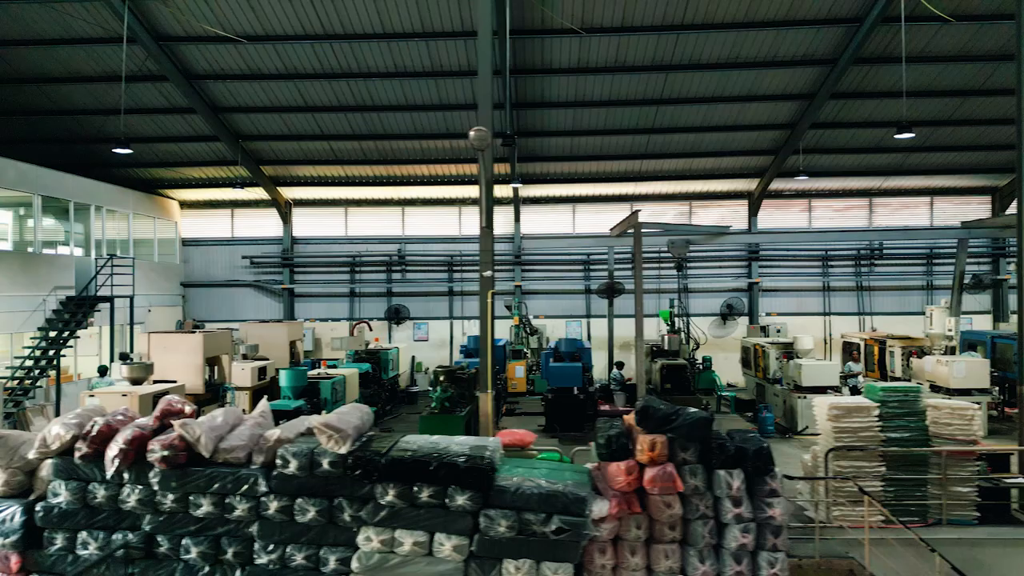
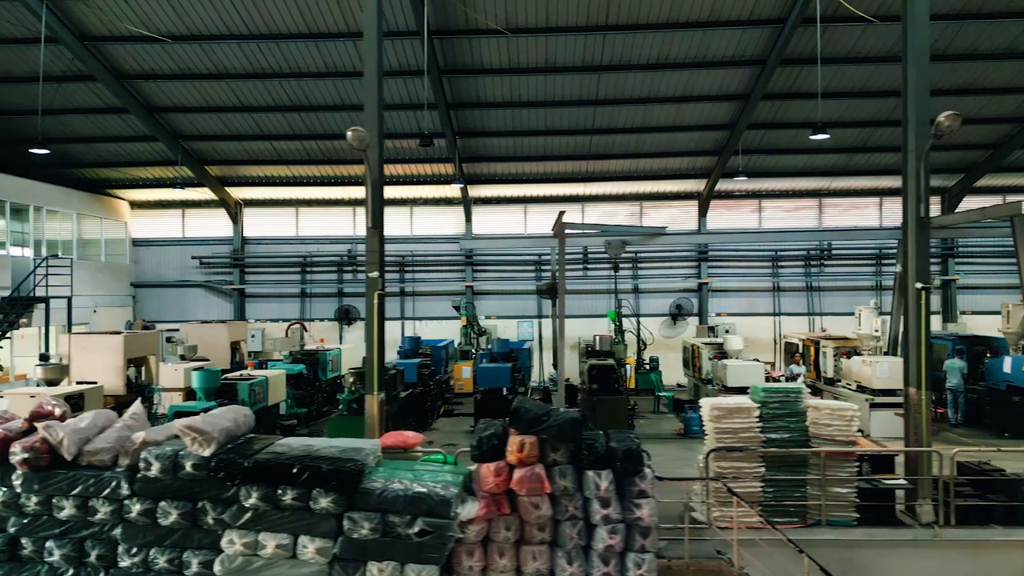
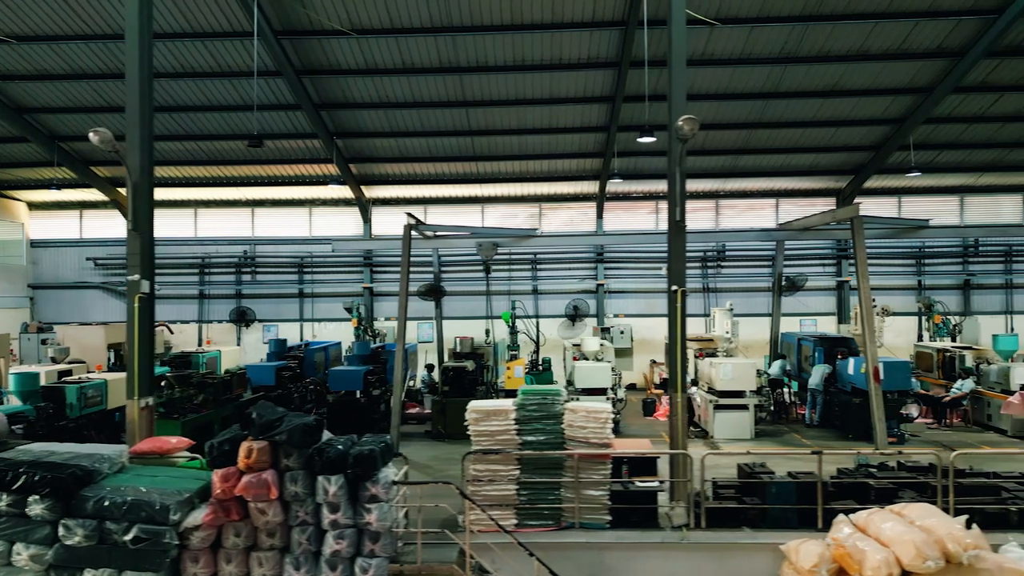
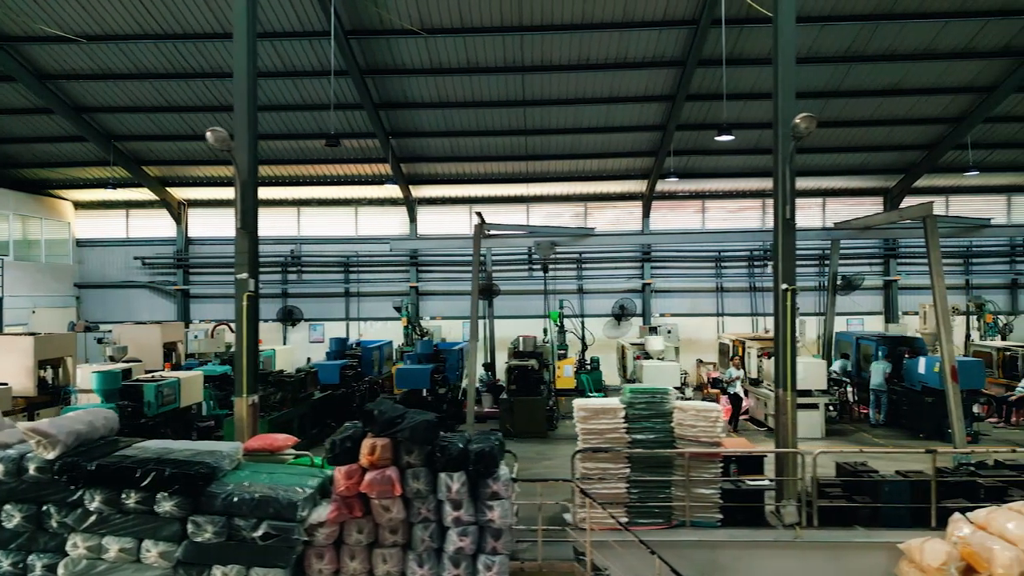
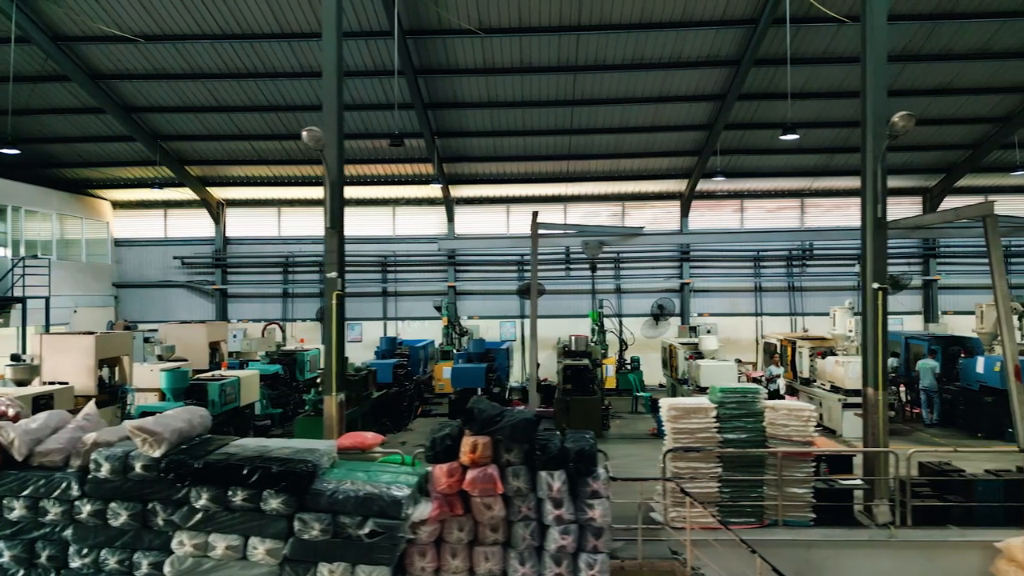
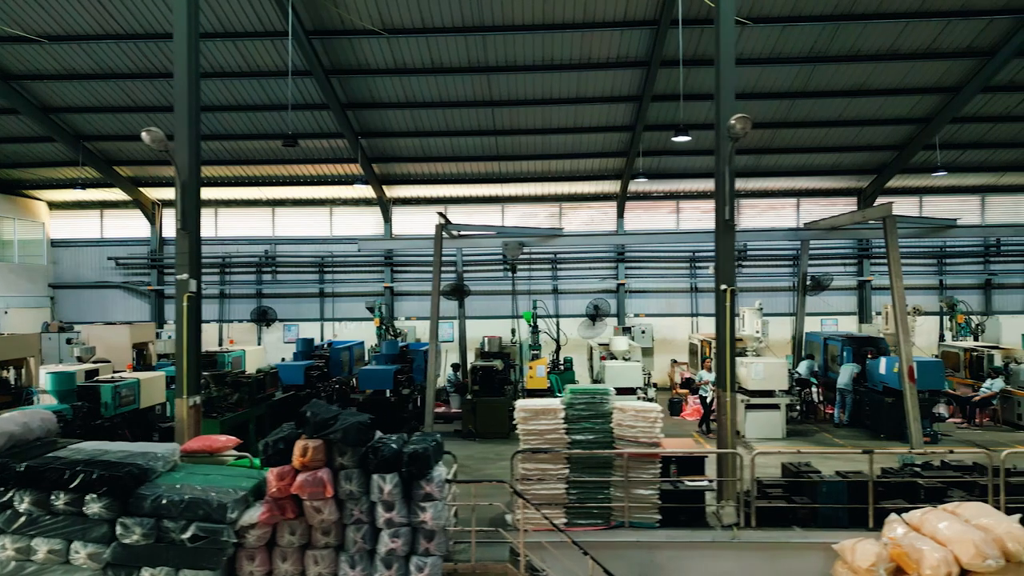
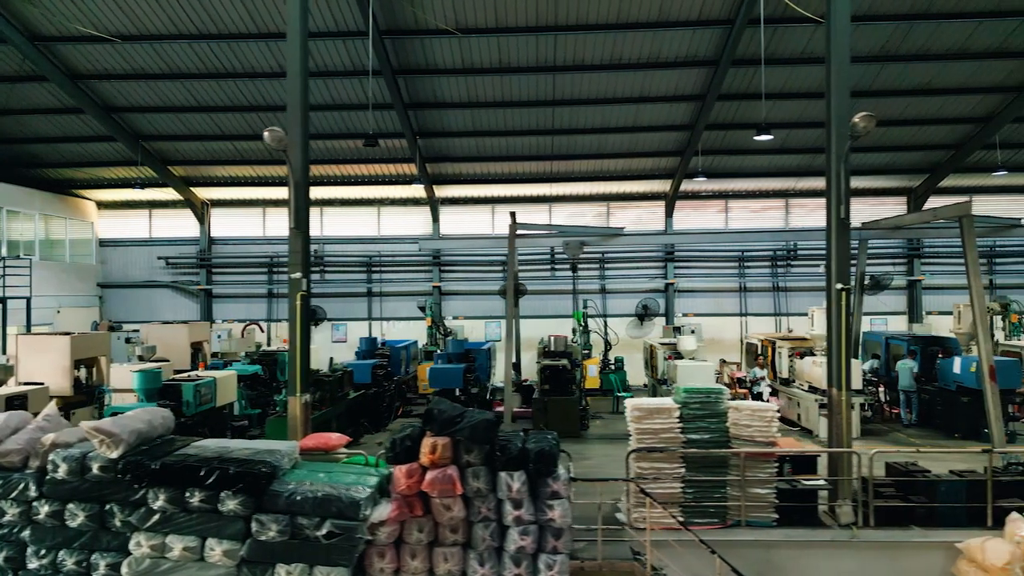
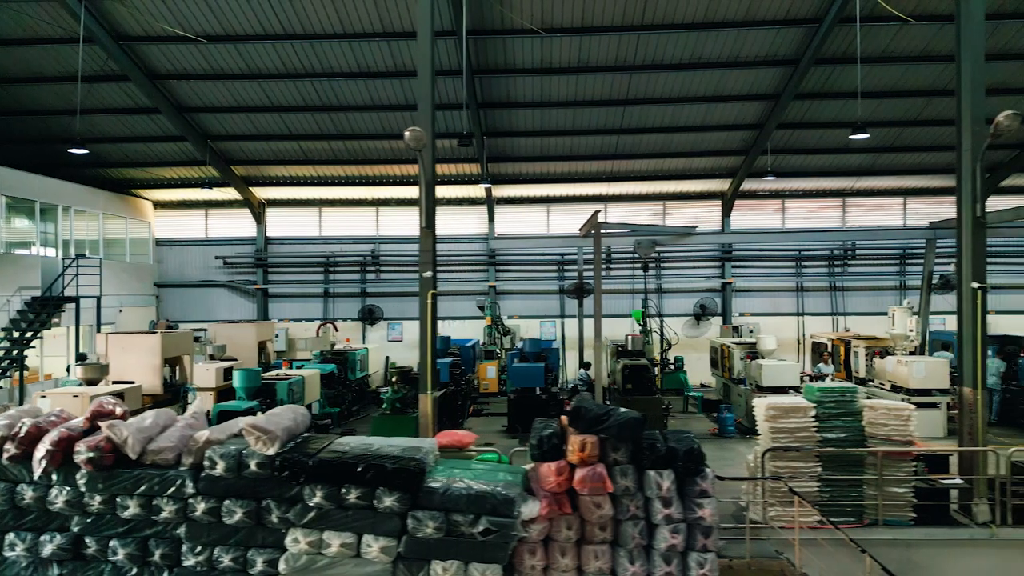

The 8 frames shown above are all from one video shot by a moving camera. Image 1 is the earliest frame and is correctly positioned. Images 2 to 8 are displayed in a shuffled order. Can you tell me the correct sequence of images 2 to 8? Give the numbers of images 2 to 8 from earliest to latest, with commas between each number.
8, 2, 5, 7, 4, 6, 3
